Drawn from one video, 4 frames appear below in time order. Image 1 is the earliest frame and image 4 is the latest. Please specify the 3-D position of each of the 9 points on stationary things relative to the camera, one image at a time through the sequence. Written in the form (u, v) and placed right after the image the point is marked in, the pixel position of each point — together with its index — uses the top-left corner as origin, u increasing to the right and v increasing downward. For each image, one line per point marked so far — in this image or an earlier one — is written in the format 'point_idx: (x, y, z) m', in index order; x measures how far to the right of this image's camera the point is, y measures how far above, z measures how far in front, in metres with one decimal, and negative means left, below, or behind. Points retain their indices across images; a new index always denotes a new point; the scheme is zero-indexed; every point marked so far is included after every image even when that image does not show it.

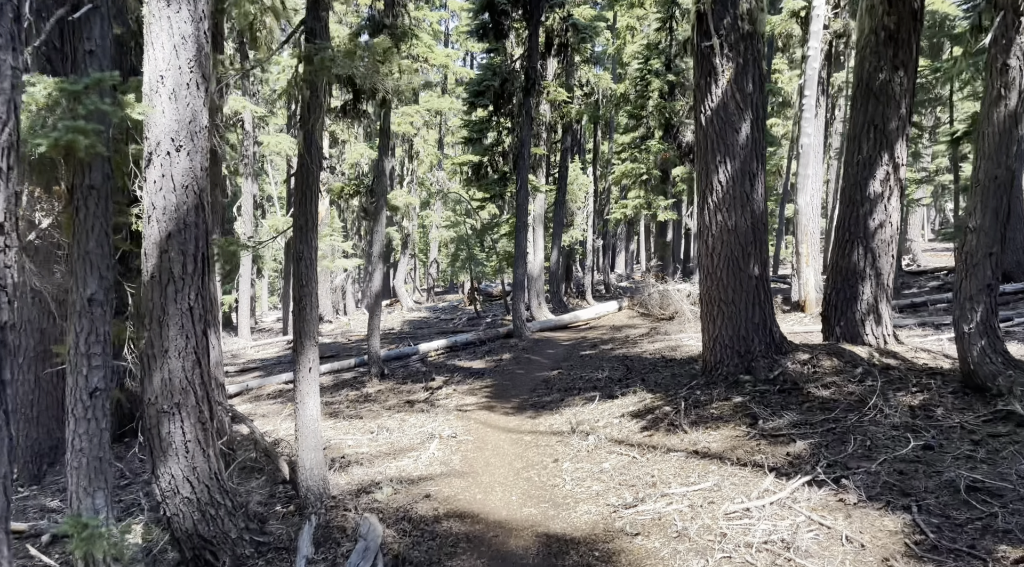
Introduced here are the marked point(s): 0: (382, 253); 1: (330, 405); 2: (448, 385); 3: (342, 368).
0: (-2.6, +0.6, +17.6) m
1: (-2.8, -1.9, +13.7) m
2: (-1.0, -1.6, +14.3) m
3: (-3.4, -1.7, +17.8) m
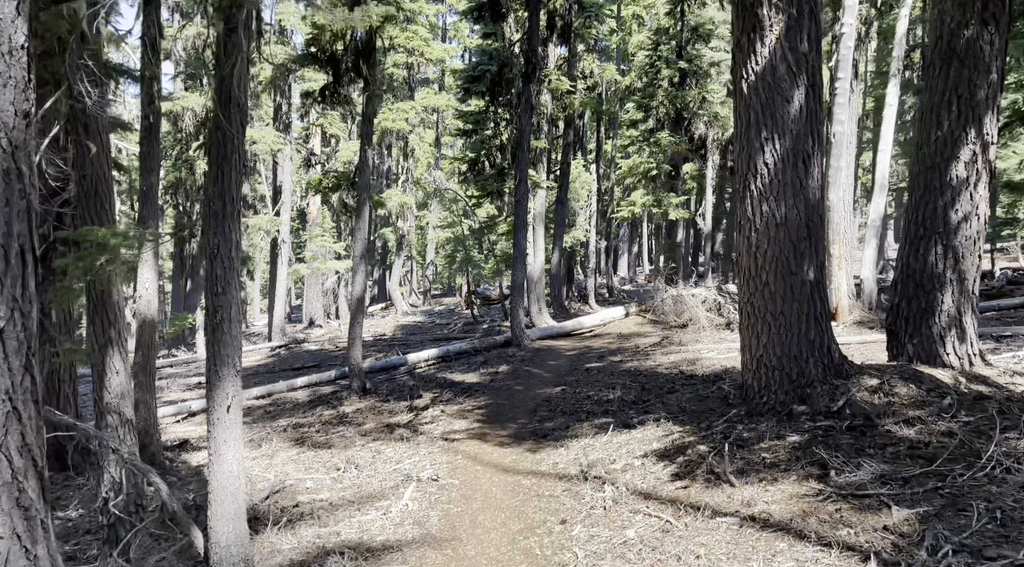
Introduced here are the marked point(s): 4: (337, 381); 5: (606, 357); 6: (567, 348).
0: (-2.6, +0.5, +15.8) m
1: (-2.9, -1.9, +11.9) m
2: (-1.1, -1.7, +12.5) m
3: (-3.5, -1.8, +16.0) m
4: (-3.2, -1.8, +16.1) m
5: (+1.7, -1.3, +15.7) m
6: (+1.2, -1.4, +18.8) m
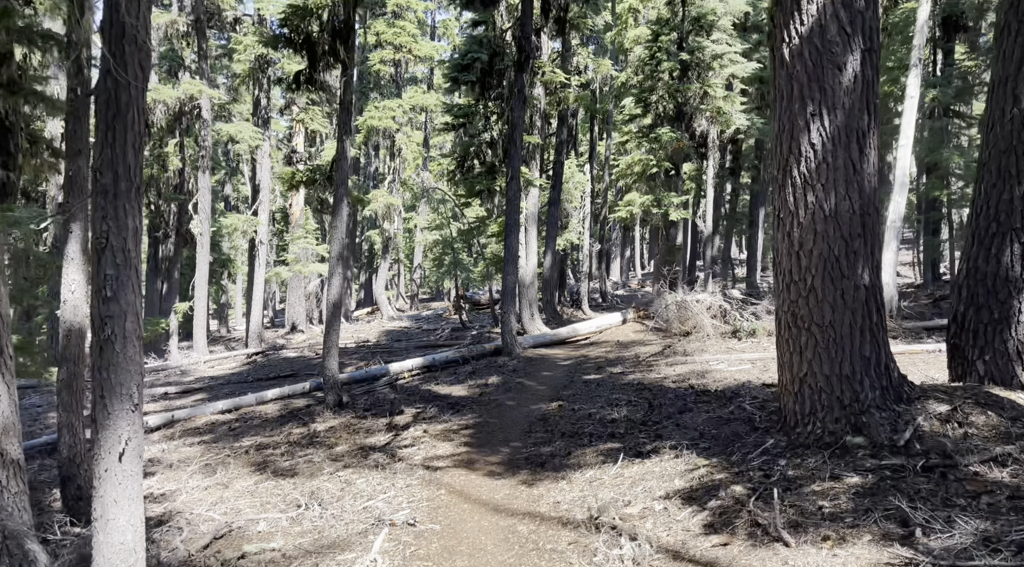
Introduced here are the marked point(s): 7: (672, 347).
0: (-2.8, +0.5, +14.4) m
1: (-3.0, -2.0, +10.6) m
2: (-1.2, -1.8, +11.2) m
3: (-3.6, -1.8, +14.6) m
4: (-3.3, -1.8, +14.8) m
5: (+1.5, -1.4, +14.4) m
6: (+1.0, -1.5, +17.5) m
7: (+2.9, -1.2, +15.8) m
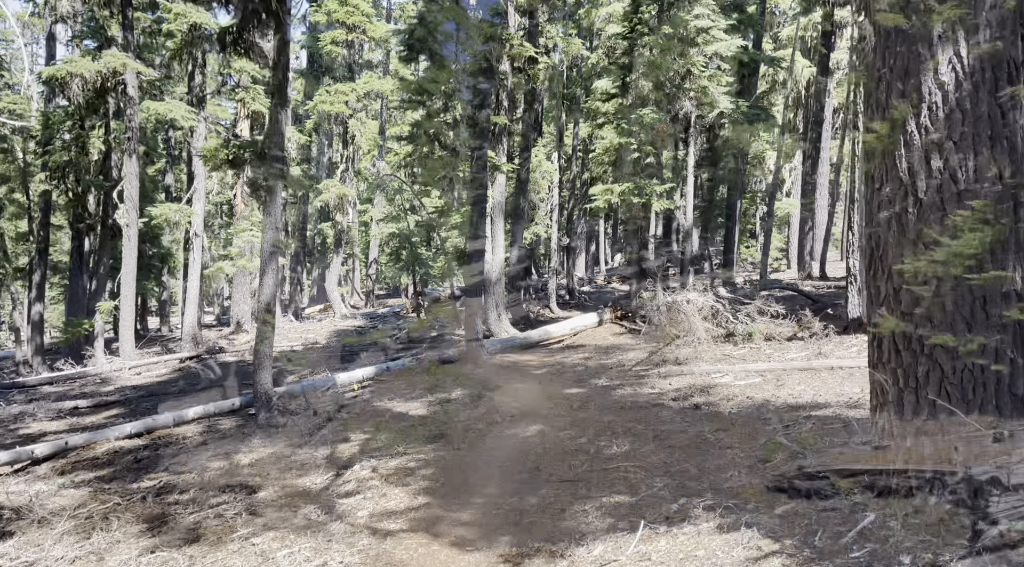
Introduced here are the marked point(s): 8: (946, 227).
0: (-3.2, +0.5, +12.2) m
1: (-3.2, -2.0, +8.3) m
2: (-1.5, -1.8, +9.0) m
3: (-4.1, -1.8, +12.4) m
4: (-3.8, -1.8, +12.5) m
5: (+1.0, -1.3, +12.4) m
6: (+0.4, -1.4, +15.4) m
7: (+2.4, -1.1, +13.9) m
8: (+2.2, +0.2, +4.7) m
